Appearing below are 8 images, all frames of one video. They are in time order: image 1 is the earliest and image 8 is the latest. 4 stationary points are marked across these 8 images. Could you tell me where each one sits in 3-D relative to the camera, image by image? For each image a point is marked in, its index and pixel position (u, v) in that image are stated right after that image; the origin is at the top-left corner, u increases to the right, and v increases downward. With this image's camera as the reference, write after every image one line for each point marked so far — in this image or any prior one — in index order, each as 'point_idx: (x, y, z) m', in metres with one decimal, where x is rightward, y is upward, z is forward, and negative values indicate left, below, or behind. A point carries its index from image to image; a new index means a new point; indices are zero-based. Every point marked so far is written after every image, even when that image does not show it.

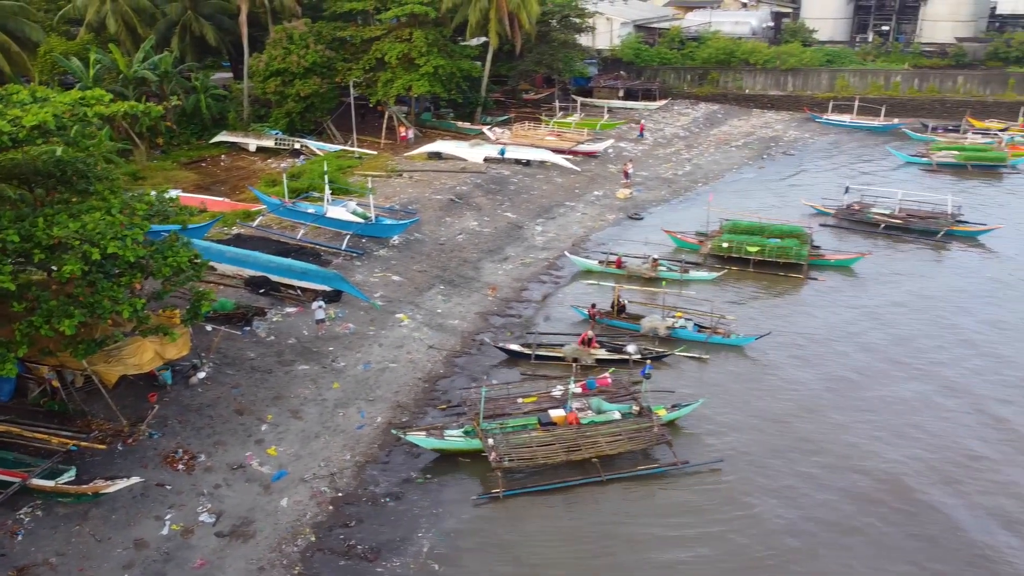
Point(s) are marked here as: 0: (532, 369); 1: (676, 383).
0: (+0.5, -1.9, +19.3) m
1: (+3.8, -2.2, +18.8) m
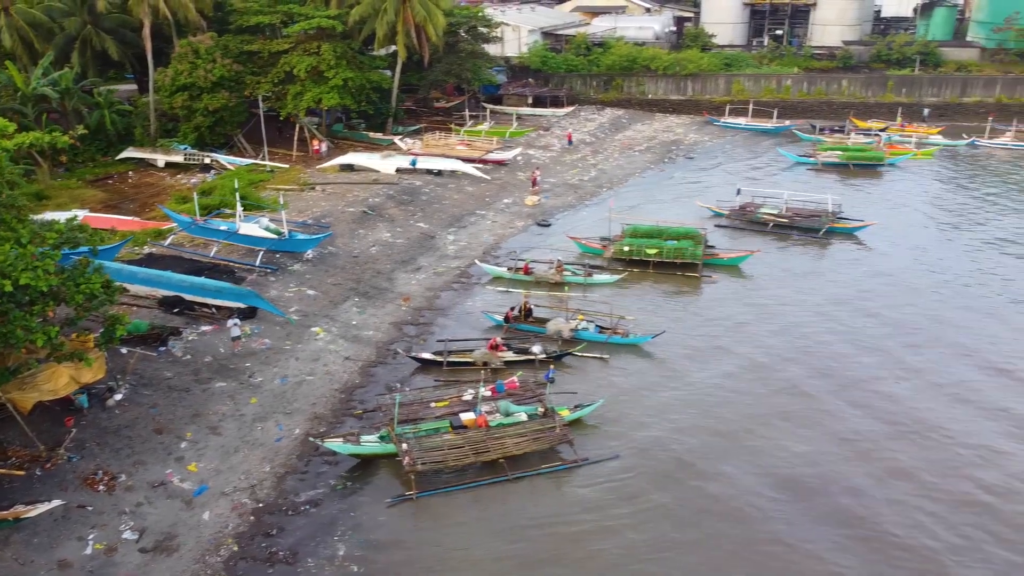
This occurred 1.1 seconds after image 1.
0: (-1.7, -2.2, +20.3) m
1: (+1.7, -2.4, +20.1) m
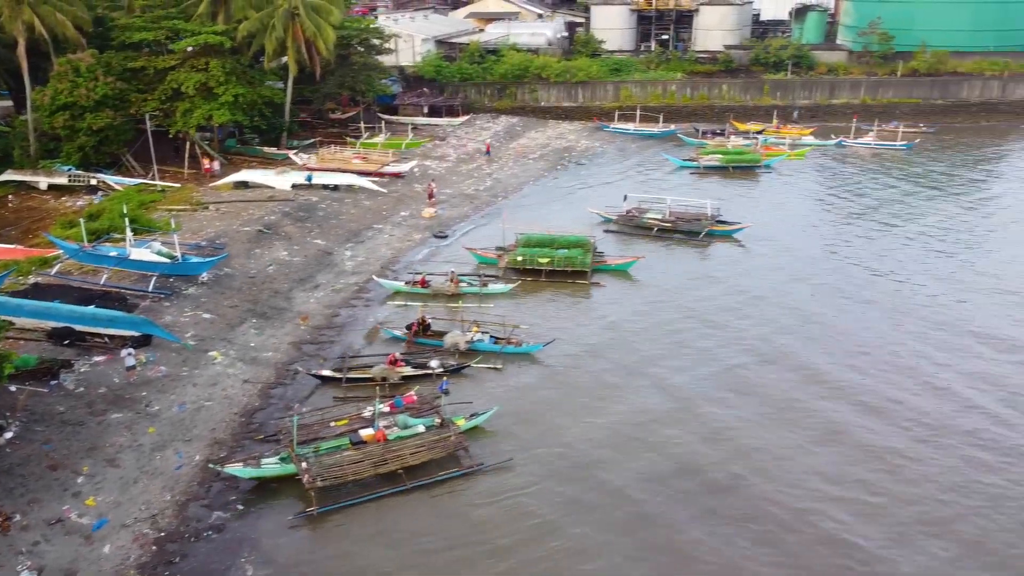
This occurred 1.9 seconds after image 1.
0: (-4.3, -2.7, +20.8) m
1: (-0.9, -2.7, +21.0) m
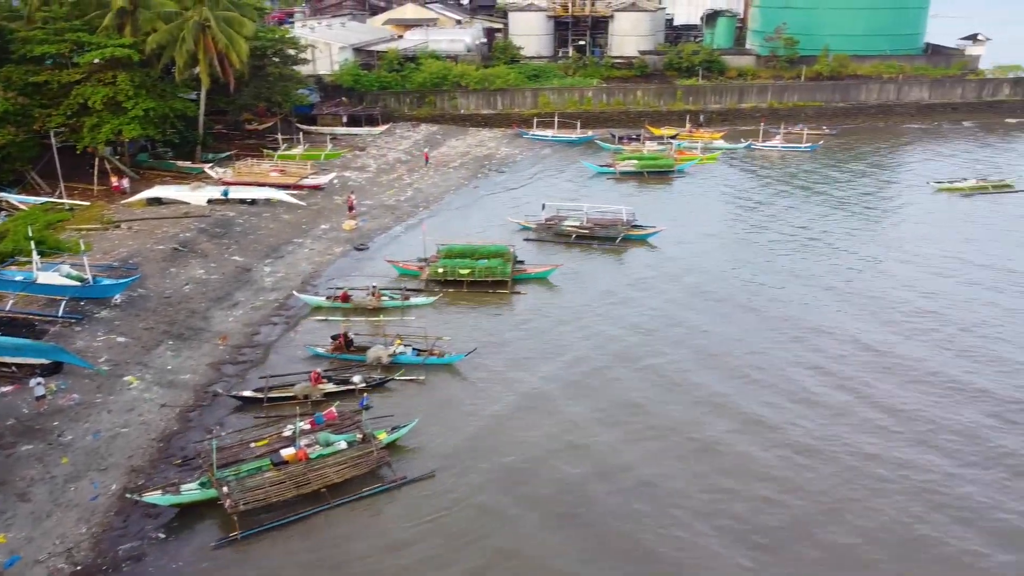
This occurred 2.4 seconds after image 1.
0: (-6.3, -3.2, +20.8) m
1: (-3.0, -3.1, +21.2) m
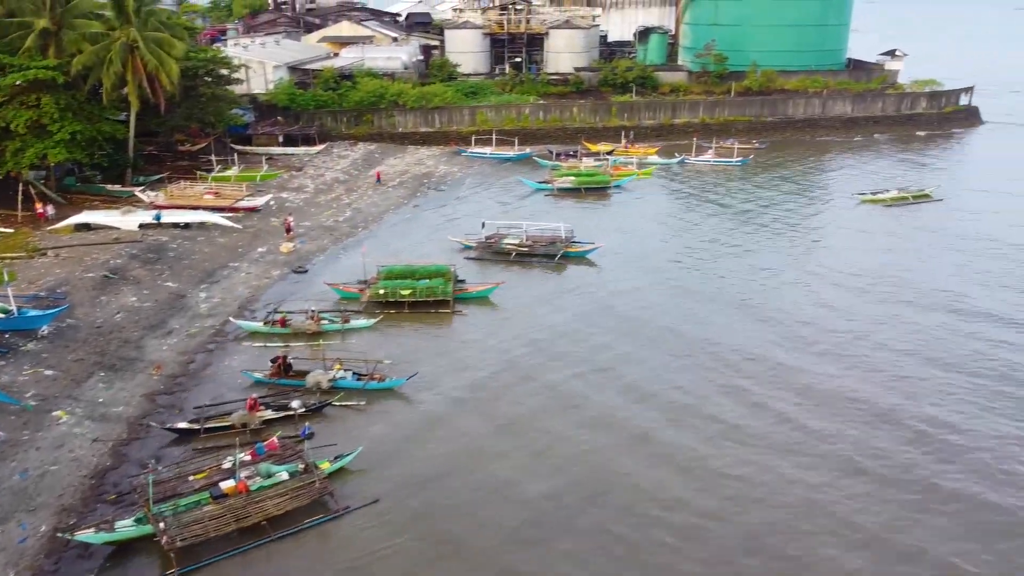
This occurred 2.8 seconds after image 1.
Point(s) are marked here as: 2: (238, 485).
0: (-7.7, -3.9, +20.4) m
1: (-4.4, -3.8, +21.0) m
2: (-5.8, -4.2, +17.2) m
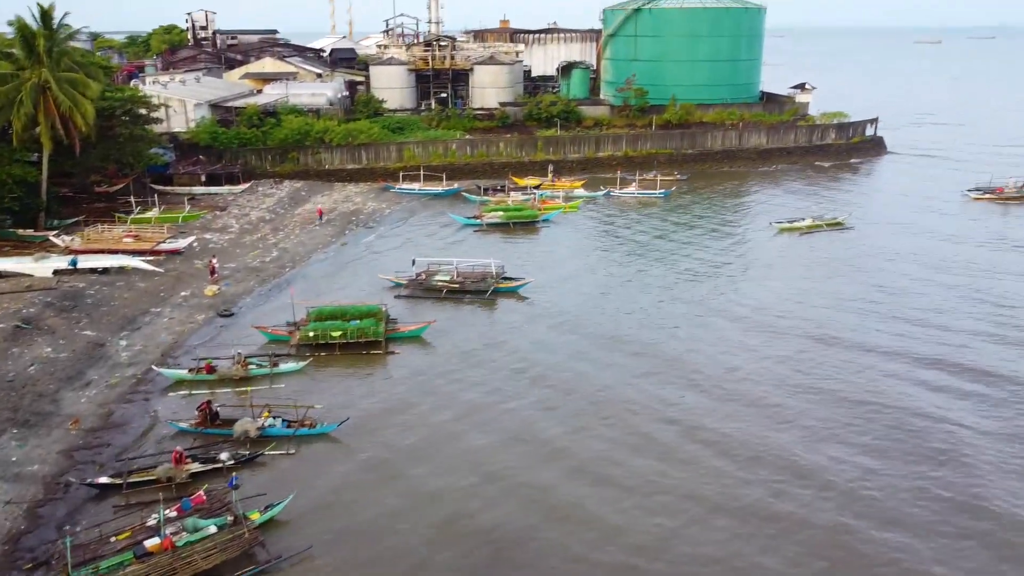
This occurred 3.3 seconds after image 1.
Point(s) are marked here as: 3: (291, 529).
0: (-9.3, -5.1, +19.6) m
1: (-6.1, -4.9, +20.5) m
2: (-7.1, -5.2, +16.6) m
3: (-5.1, -5.5, +18.7) m
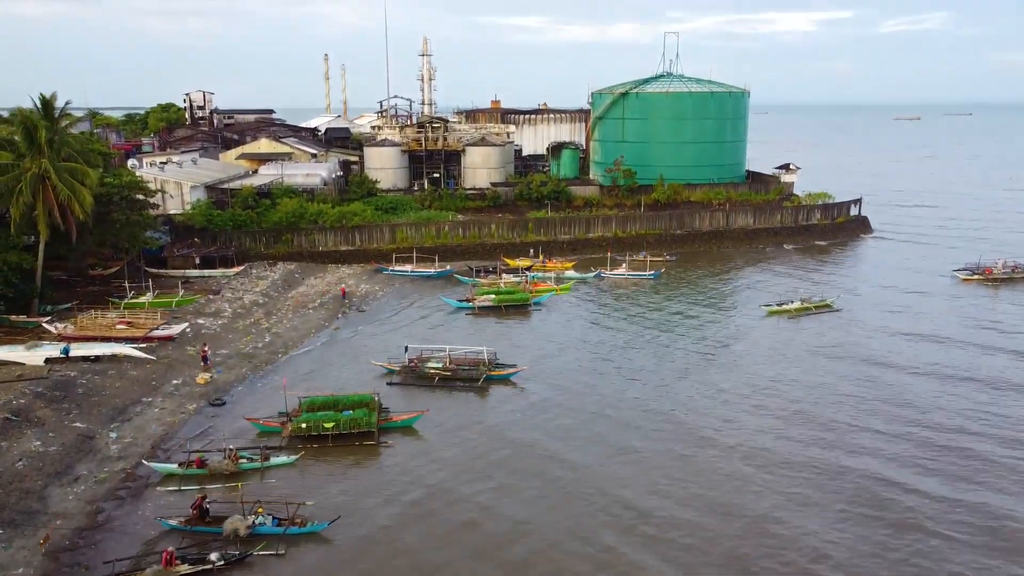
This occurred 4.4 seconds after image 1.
0: (-9.4, -7.5, +19.2) m
1: (-6.2, -7.4, +20.2) m
2: (-7.2, -7.4, +16.3) m
3: (-5.2, -7.8, +18.3) m
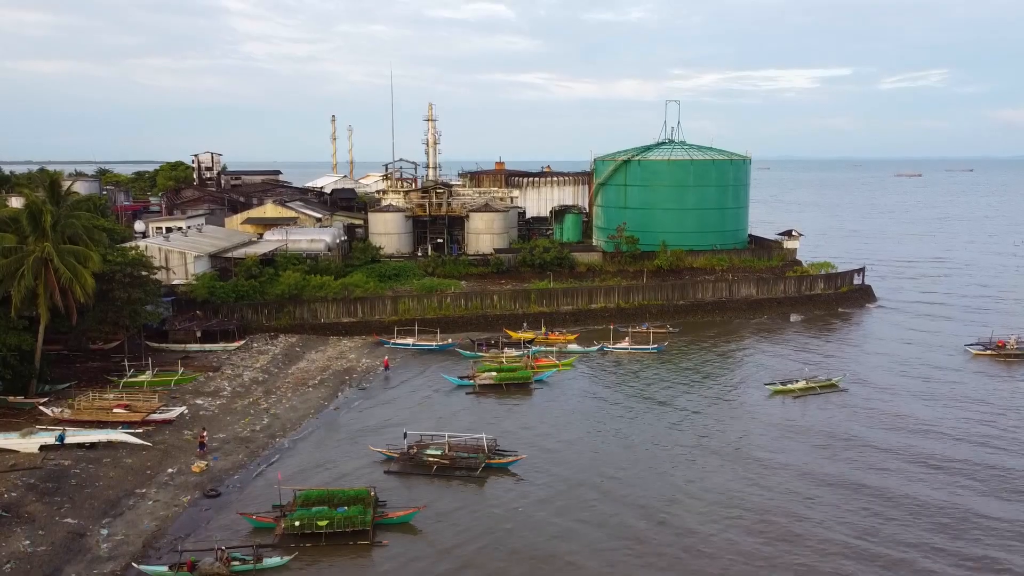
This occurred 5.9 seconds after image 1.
0: (-9.5, -10.1, +18.5) m
1: (-6.3, -10.1, +19.5) m
2: (-7.3, -9.8, +15.6) m
3: (-5.3, -10.4, +17.6) m
